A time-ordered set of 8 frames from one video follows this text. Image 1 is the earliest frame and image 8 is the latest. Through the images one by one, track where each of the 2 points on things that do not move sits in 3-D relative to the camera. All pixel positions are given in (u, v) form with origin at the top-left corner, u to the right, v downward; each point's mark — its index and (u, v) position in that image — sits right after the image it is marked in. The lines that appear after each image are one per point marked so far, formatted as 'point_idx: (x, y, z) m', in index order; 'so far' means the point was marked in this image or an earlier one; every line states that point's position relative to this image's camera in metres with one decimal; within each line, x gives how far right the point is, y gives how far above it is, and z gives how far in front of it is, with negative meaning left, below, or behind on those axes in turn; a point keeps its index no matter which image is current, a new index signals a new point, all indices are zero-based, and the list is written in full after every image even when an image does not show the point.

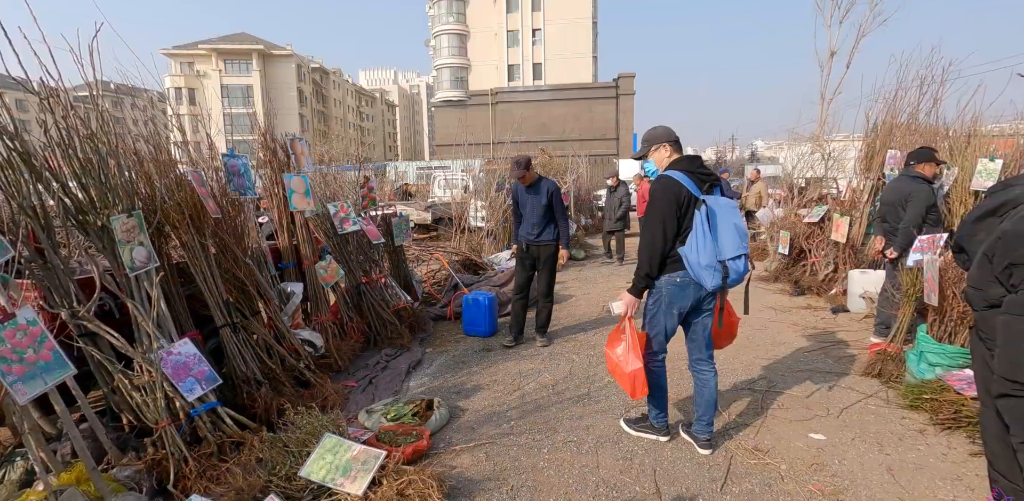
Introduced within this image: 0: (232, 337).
0: (-1.7, -0.5, +3.3) m
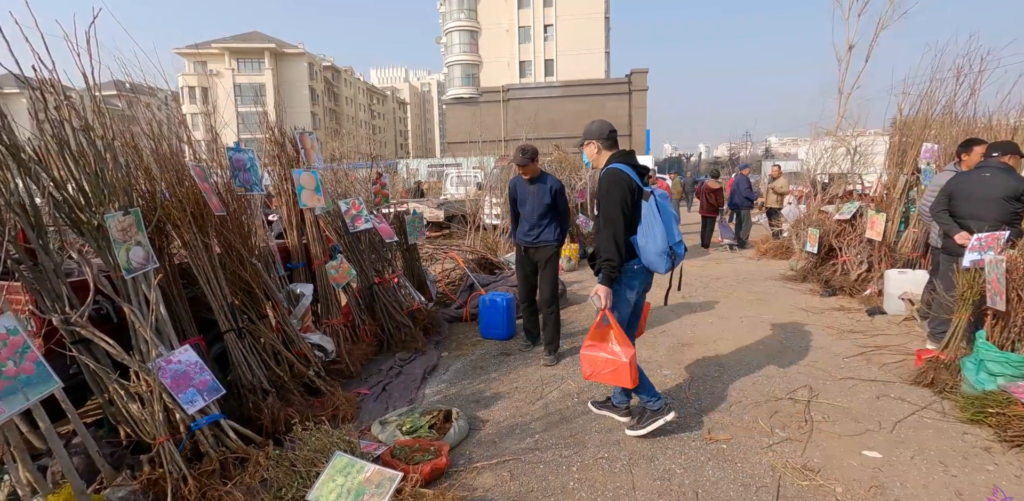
0: (-1.5, -0.5, +3.1) m
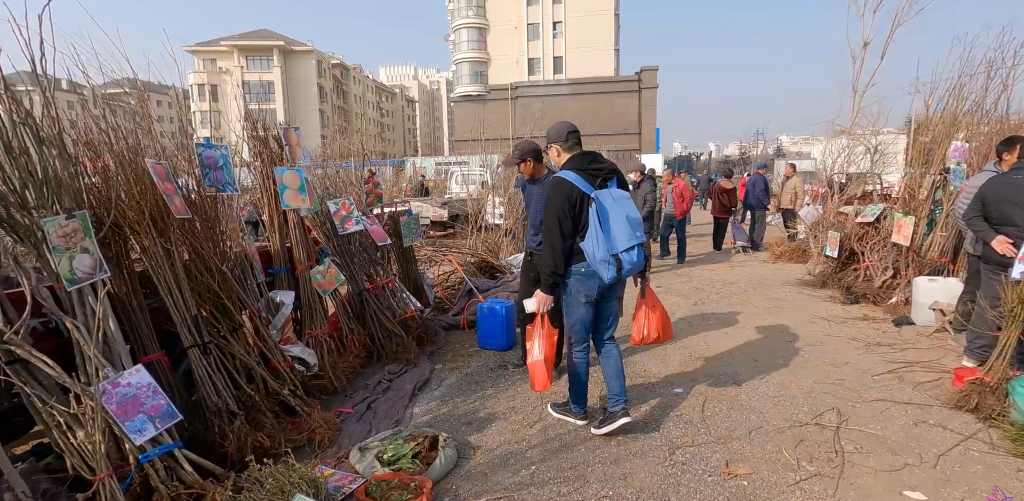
0: (-1.6, -0.6, +2.8) m
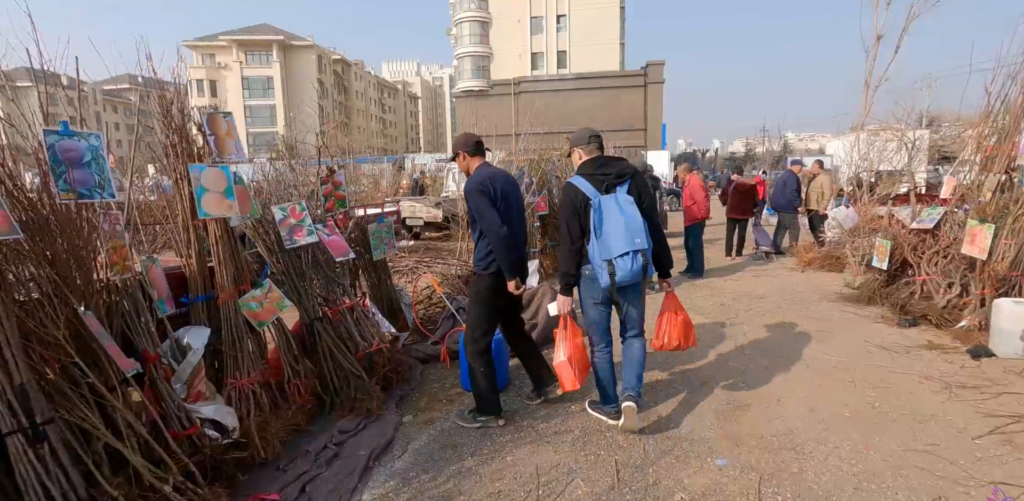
0: (-1.6, -0.7, +1.9) m
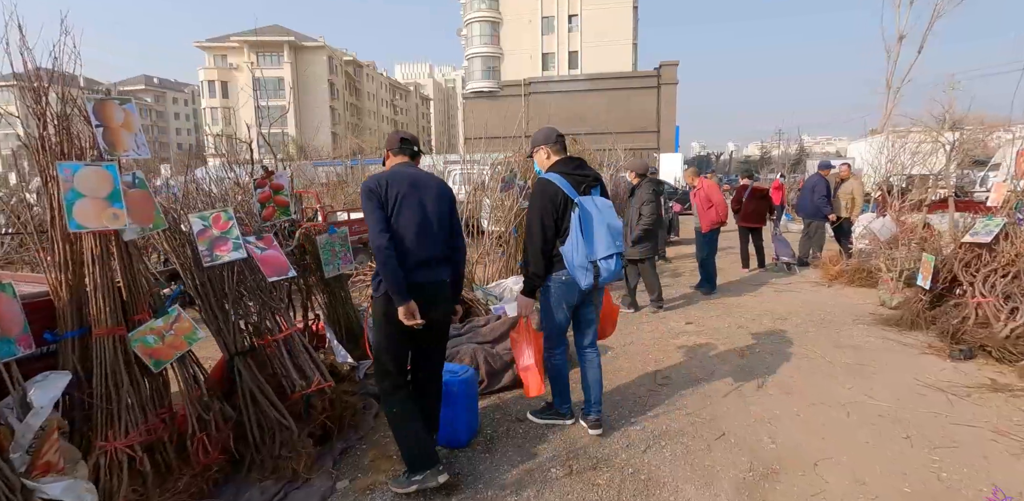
0: (-1.9, -0.8, +1.2) m
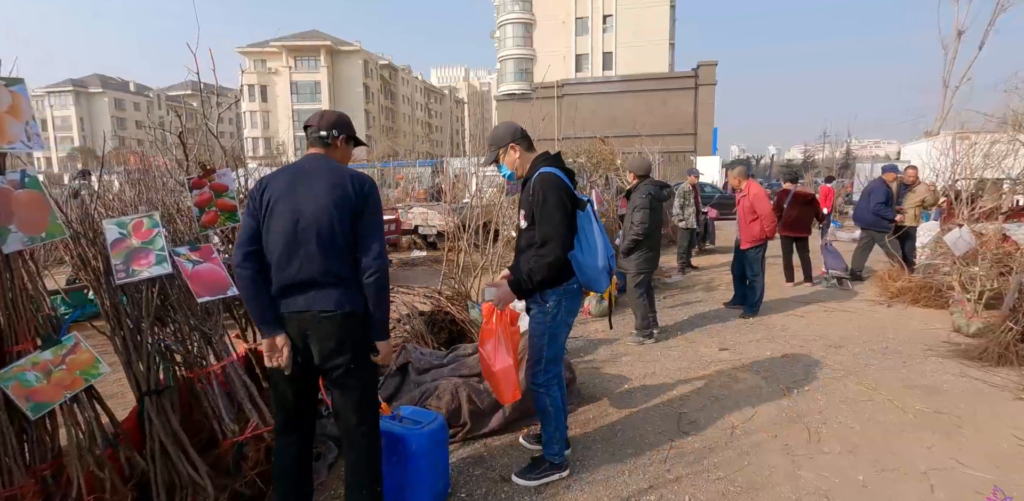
0: (-2.1, -0.8, +0.7) m
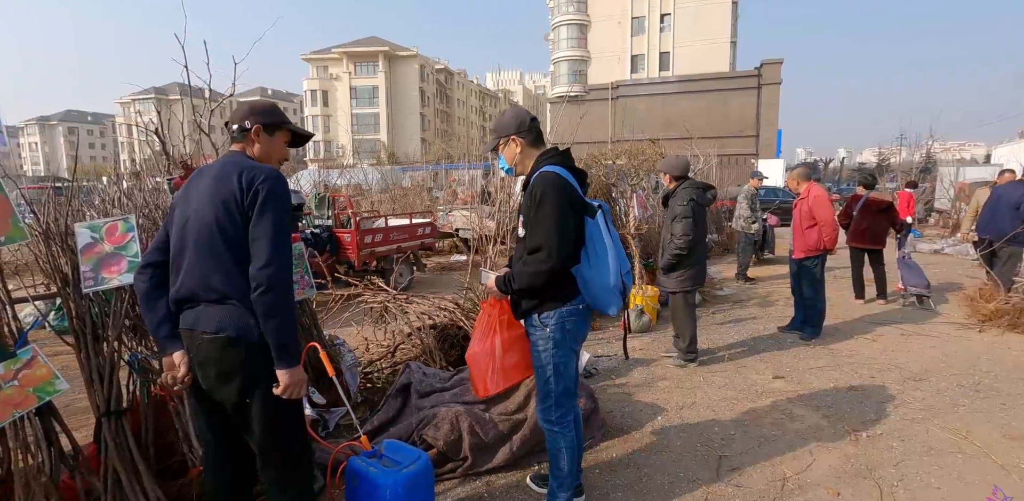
0: (-2.2, -0.8, +0.6) m
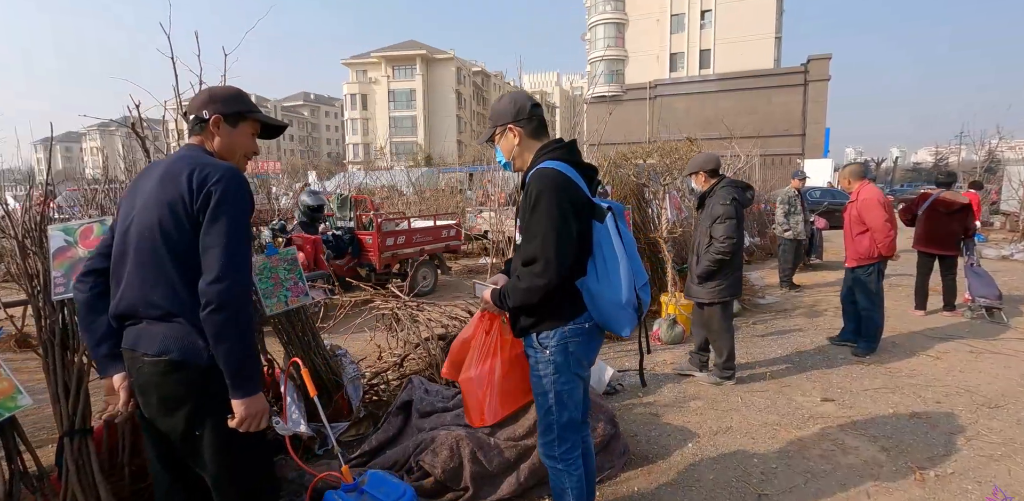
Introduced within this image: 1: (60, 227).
0: (-2.3, -0.8, +0.4) m
1: (-1.7, +0.1, +2.0) m
